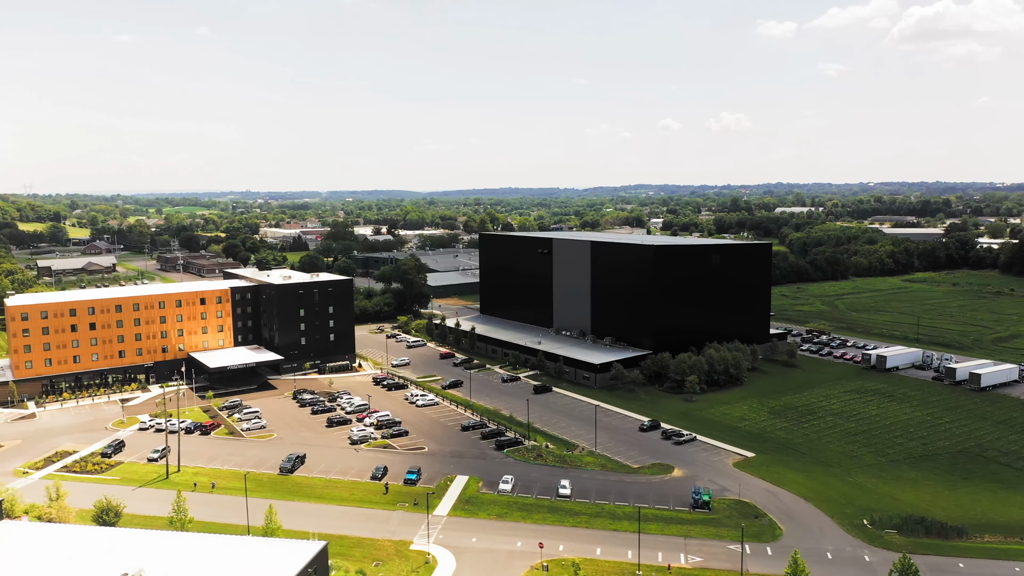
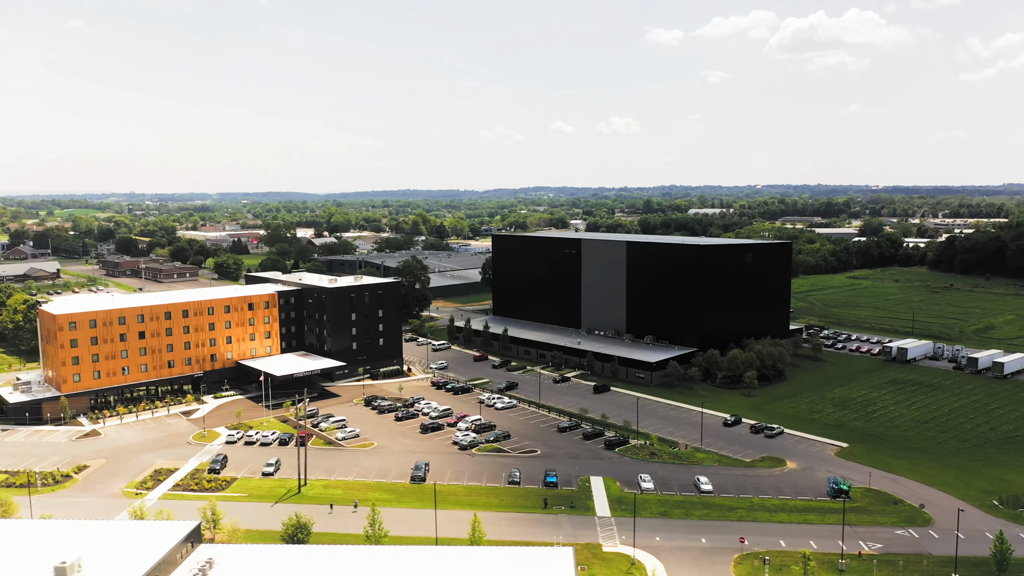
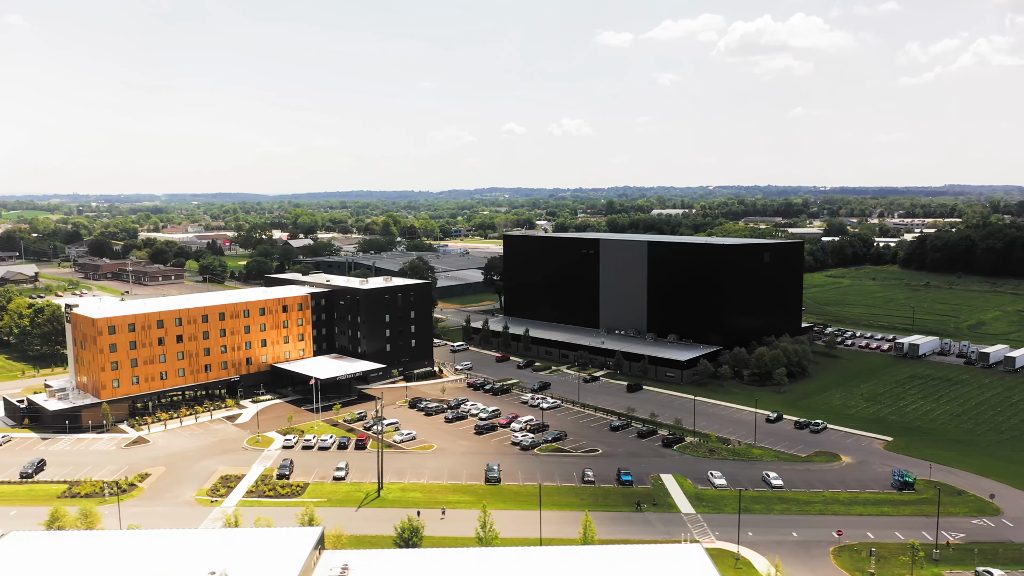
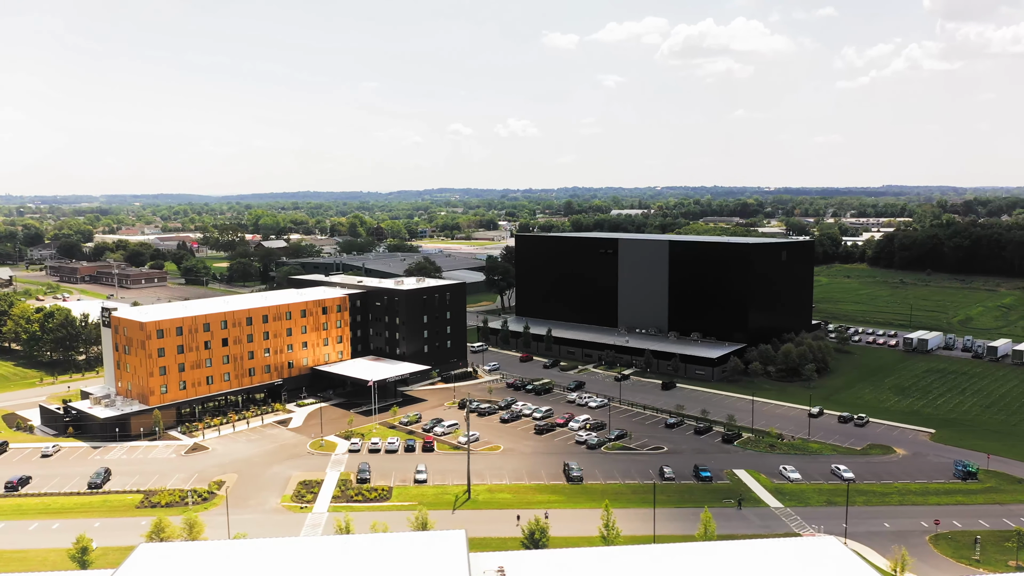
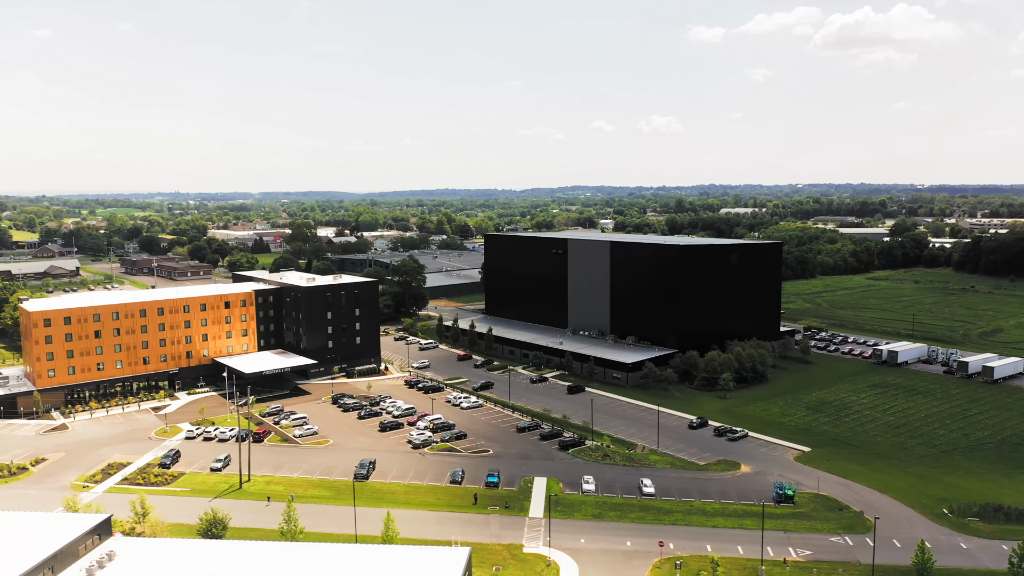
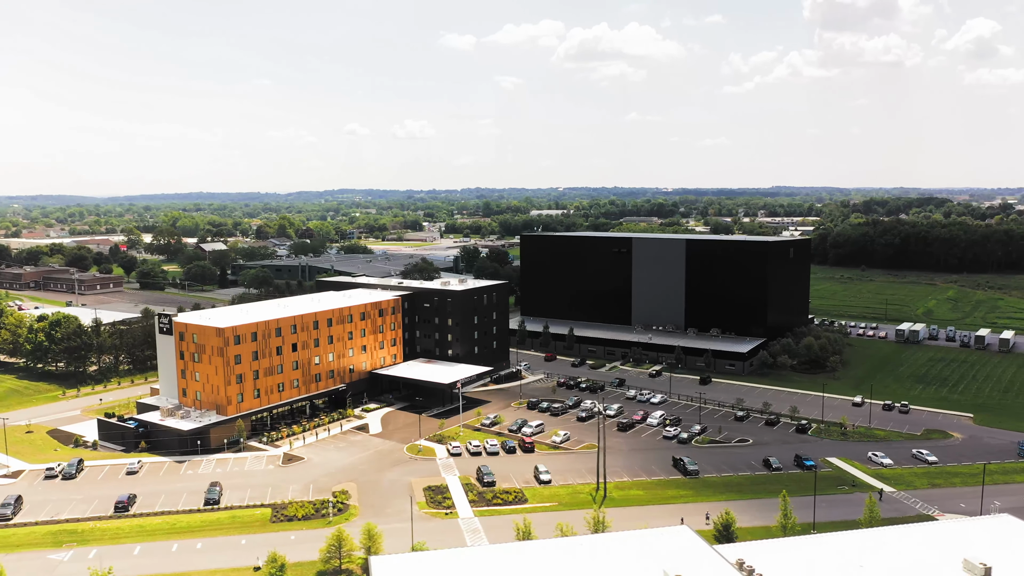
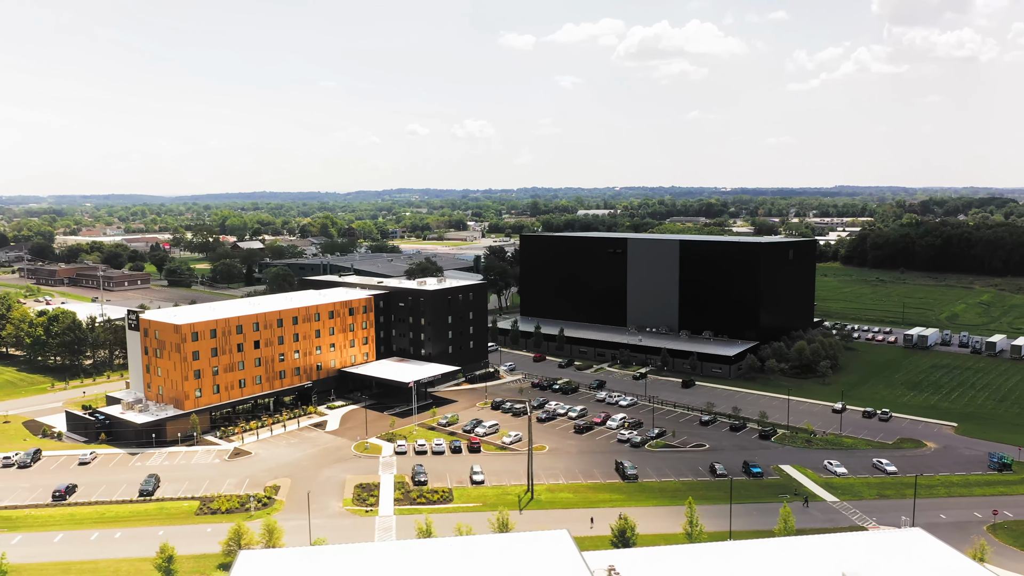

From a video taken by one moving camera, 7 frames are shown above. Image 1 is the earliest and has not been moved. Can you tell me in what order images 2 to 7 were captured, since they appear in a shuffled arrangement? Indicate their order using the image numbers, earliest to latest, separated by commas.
5, 2, 3, 4, 7, 6
